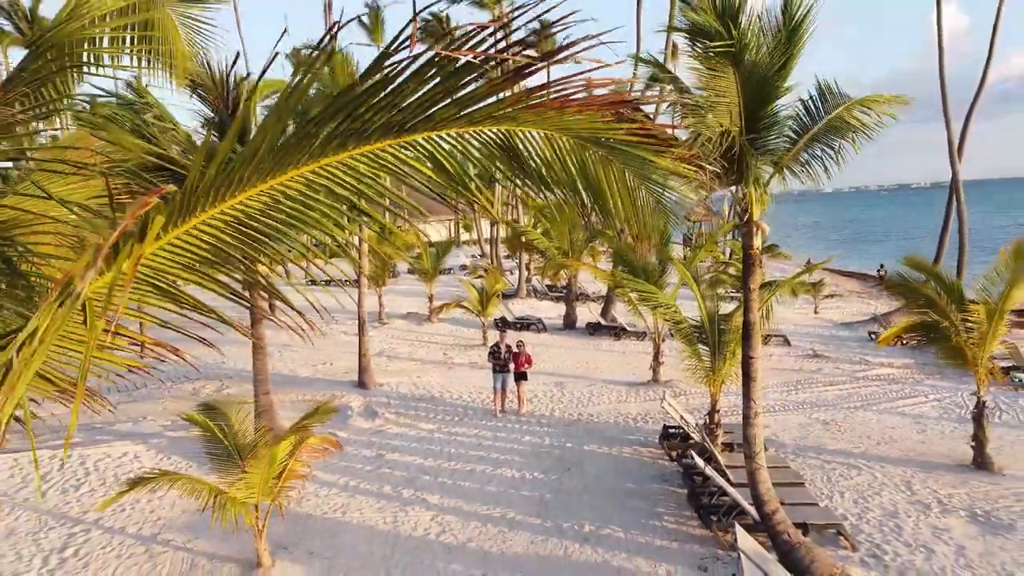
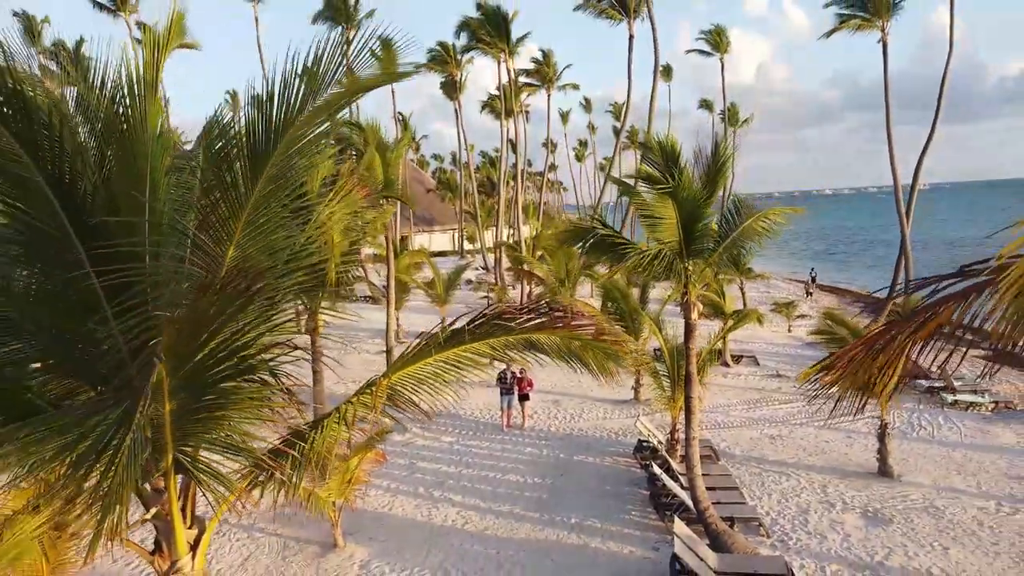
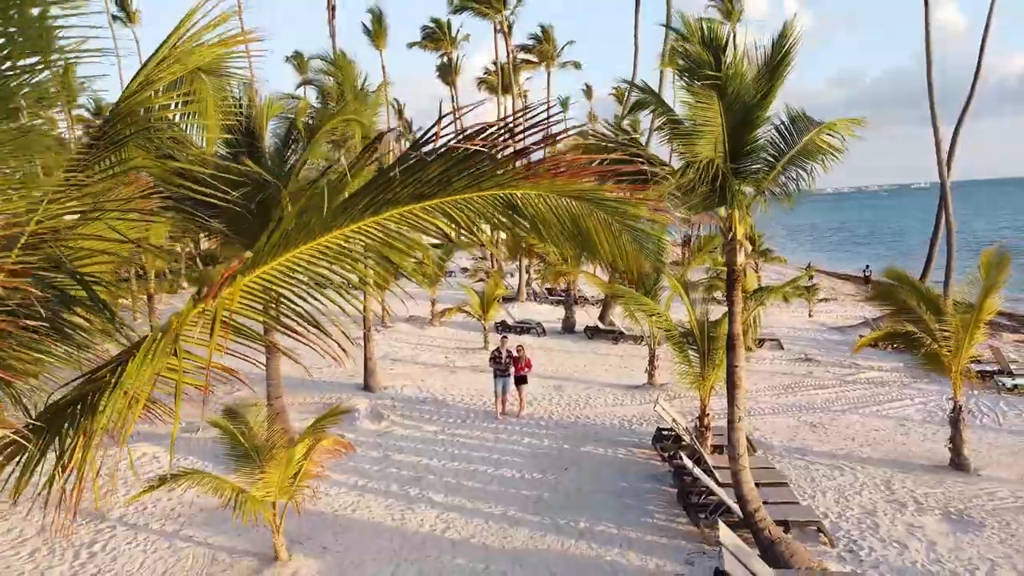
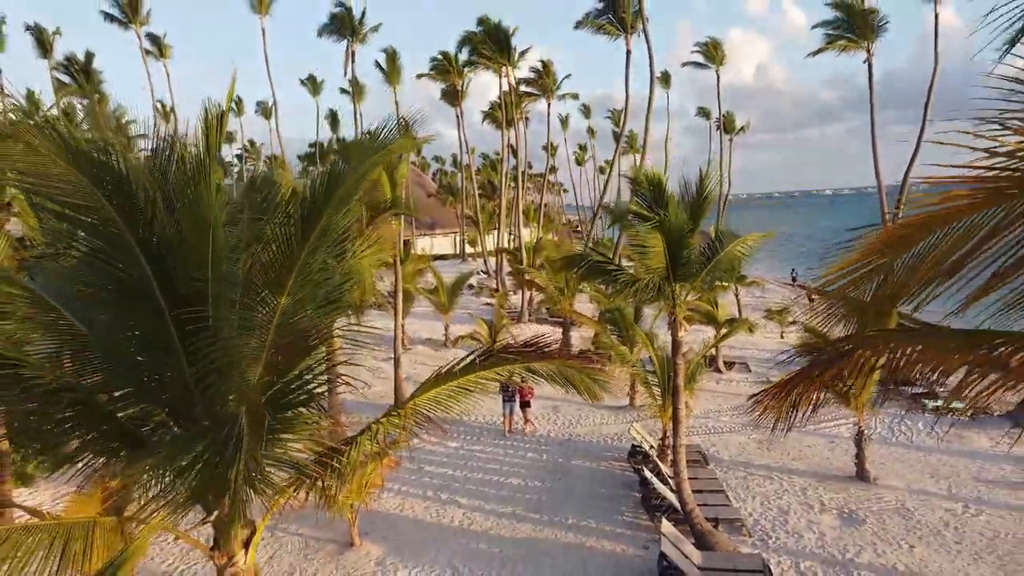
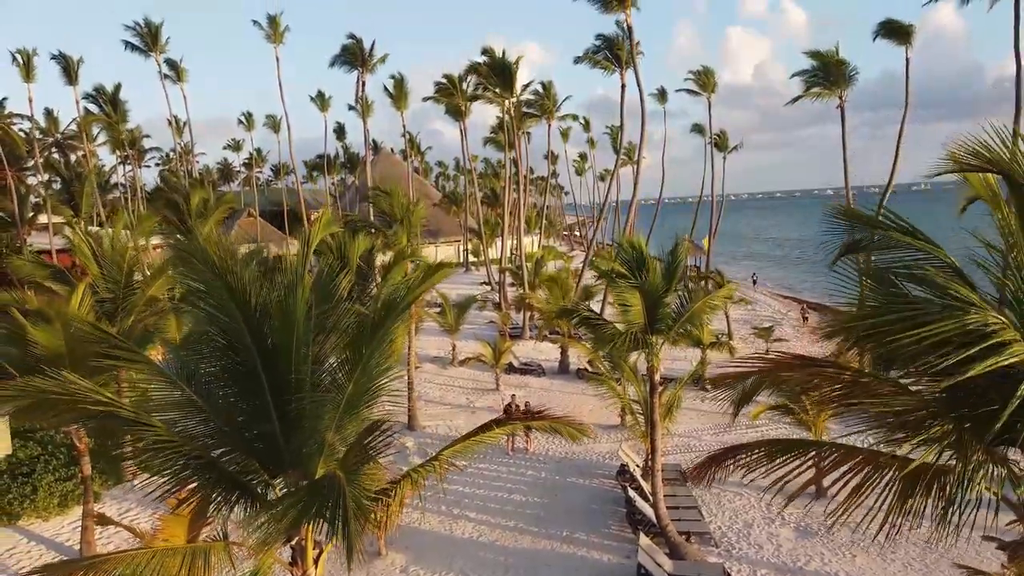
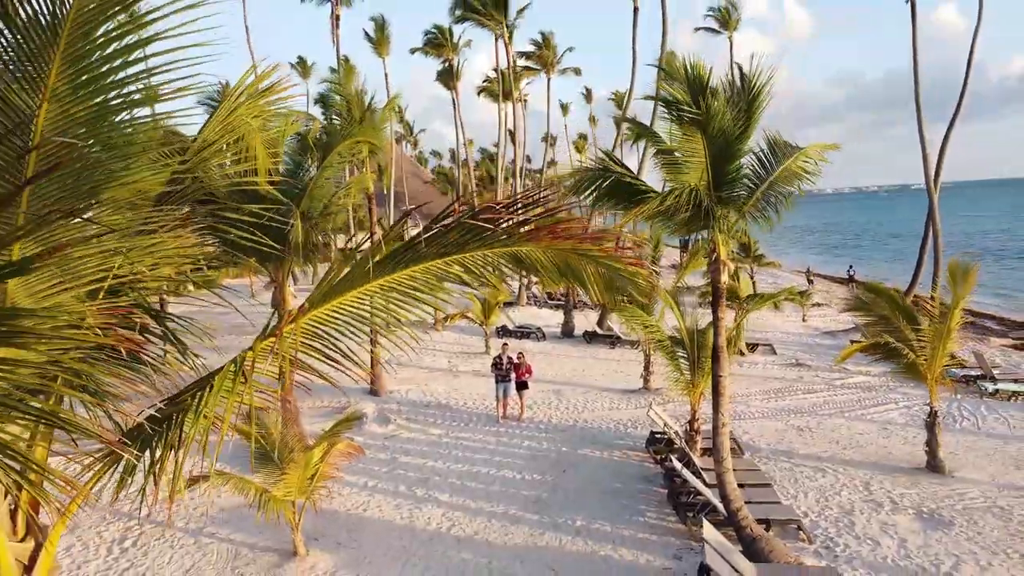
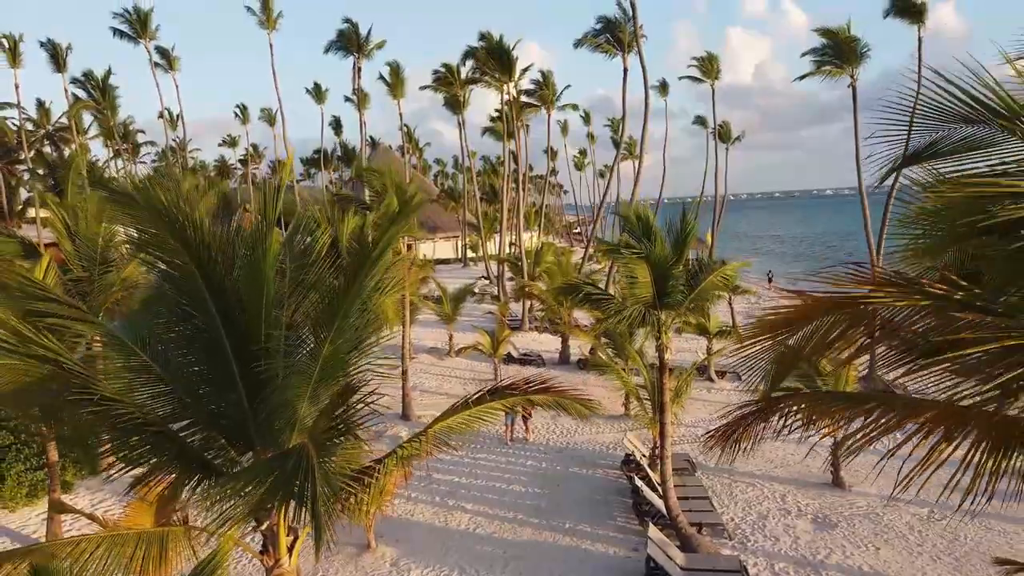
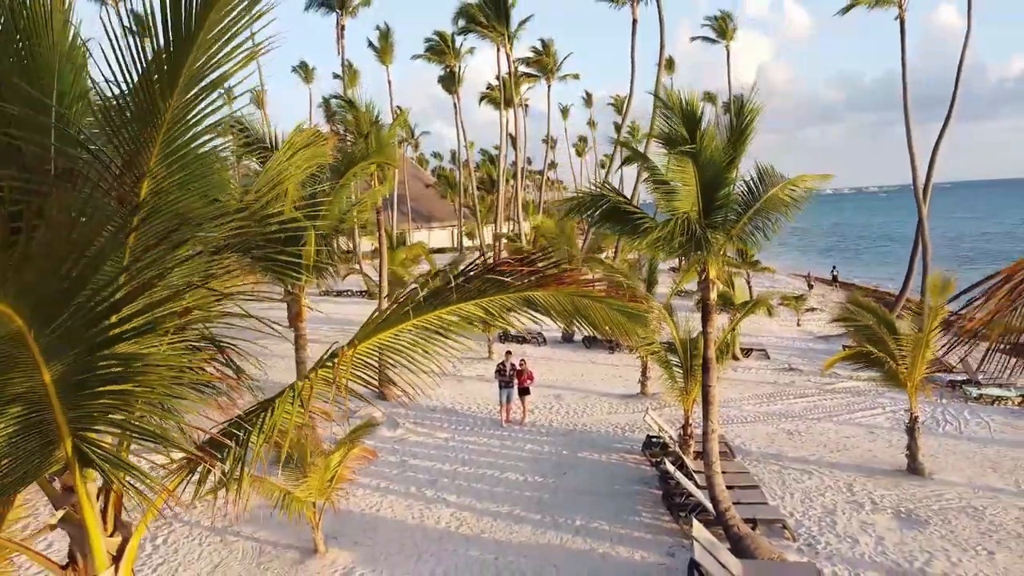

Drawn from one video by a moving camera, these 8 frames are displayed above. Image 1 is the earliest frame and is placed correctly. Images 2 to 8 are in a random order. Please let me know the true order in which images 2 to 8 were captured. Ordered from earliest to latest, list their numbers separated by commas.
3, 6, 8, 2, 4, 7, 5
